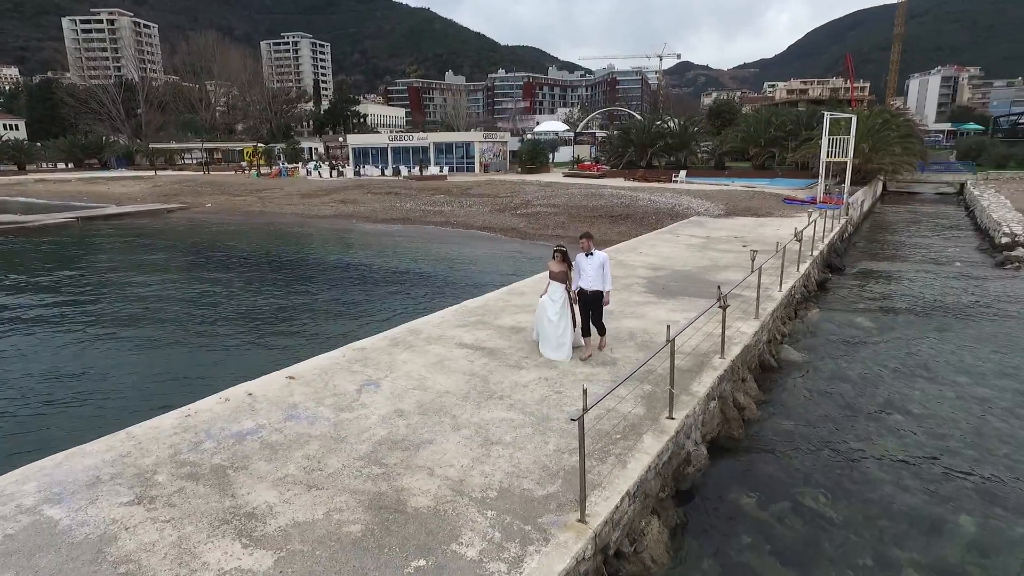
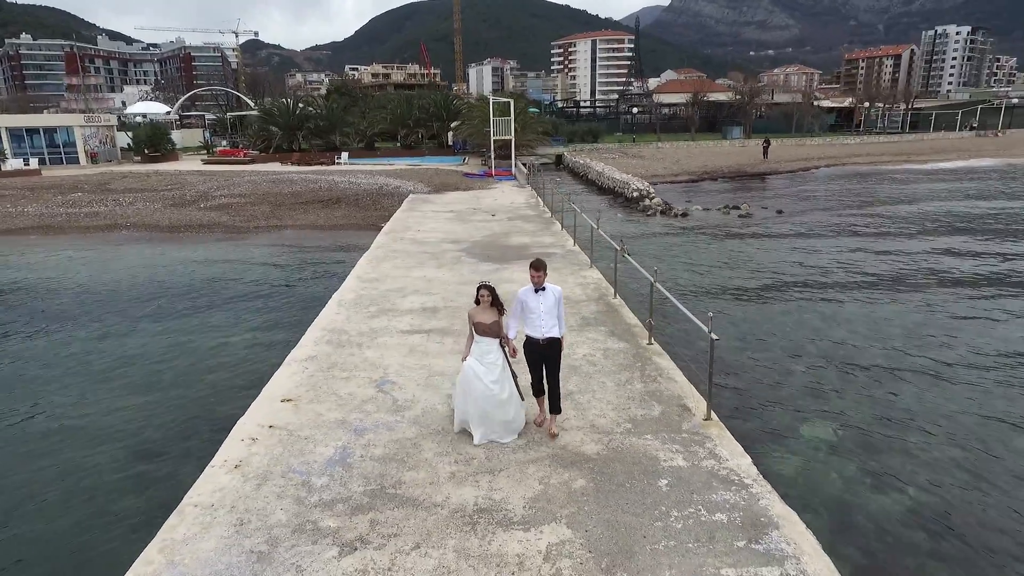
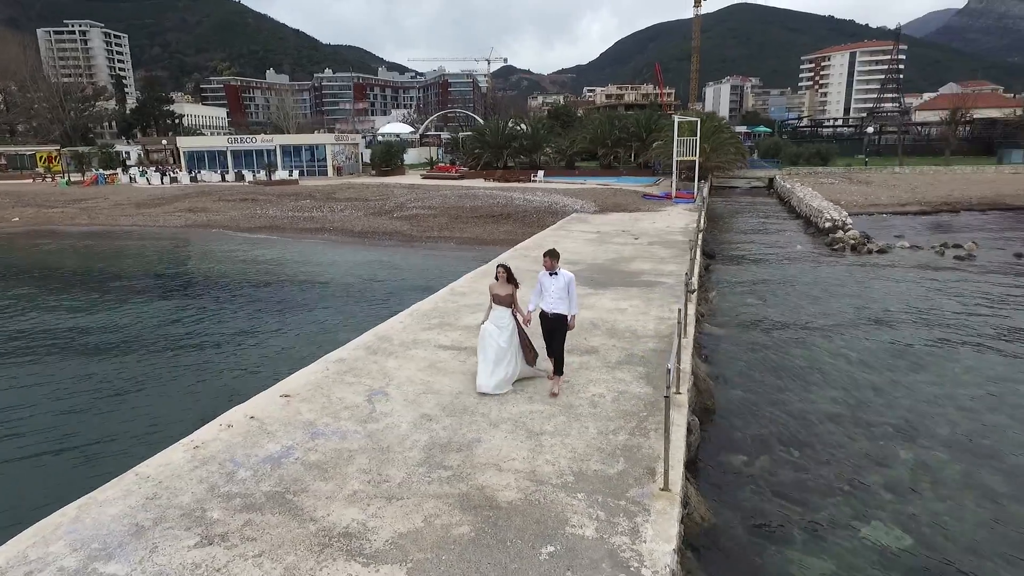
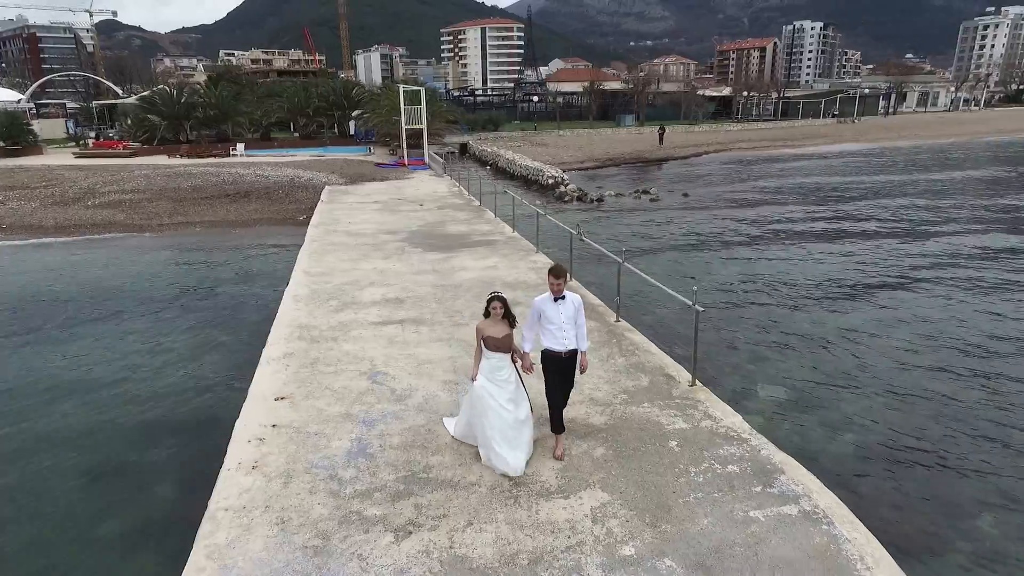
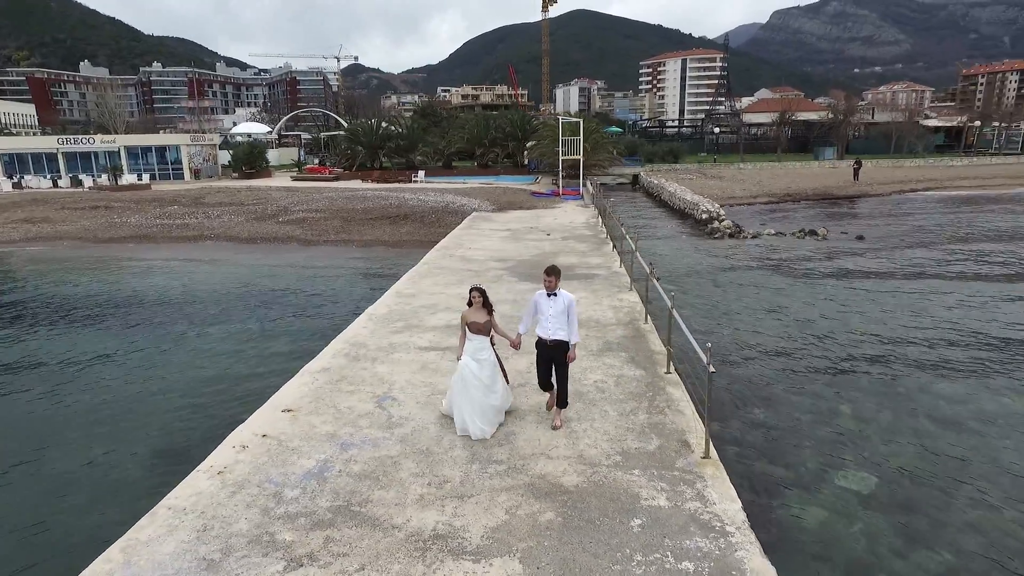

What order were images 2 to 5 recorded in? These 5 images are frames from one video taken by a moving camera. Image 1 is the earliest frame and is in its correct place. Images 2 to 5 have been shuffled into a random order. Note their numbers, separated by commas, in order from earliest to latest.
3, 5, 2, 4
